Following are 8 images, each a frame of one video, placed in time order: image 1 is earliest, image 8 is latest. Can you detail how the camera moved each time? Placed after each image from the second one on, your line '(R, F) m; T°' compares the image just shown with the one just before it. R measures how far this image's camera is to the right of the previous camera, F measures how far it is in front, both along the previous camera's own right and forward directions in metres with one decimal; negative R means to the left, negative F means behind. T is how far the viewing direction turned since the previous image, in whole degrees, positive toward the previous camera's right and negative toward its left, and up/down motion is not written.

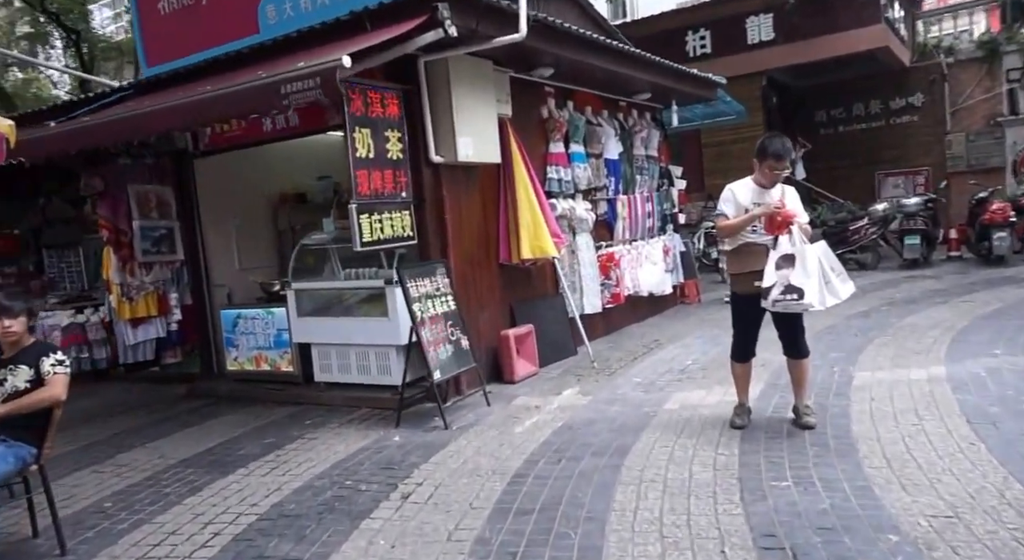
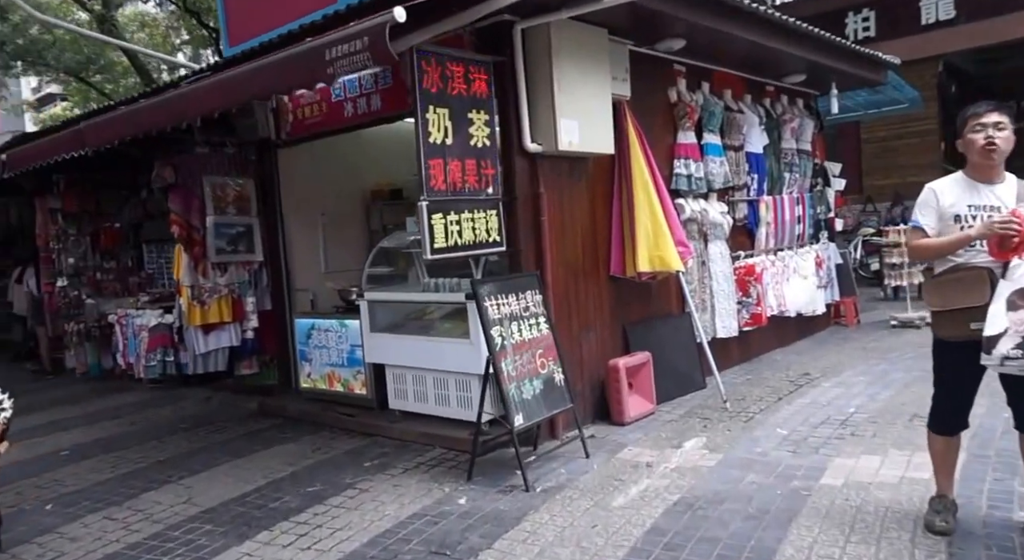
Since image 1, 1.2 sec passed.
(+0.1, +1.2) m; -9°
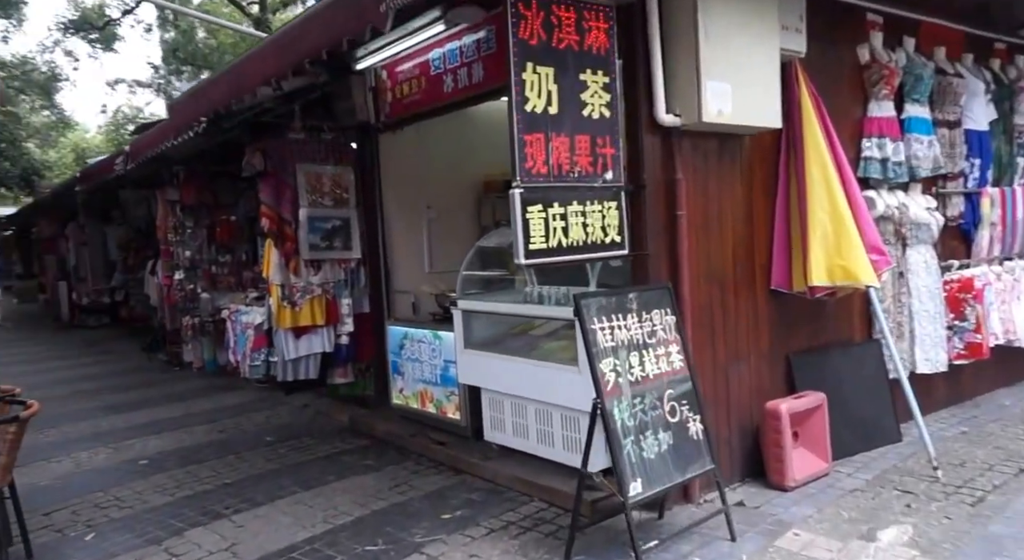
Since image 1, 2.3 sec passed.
(+0.1, +1.1) m; -11°
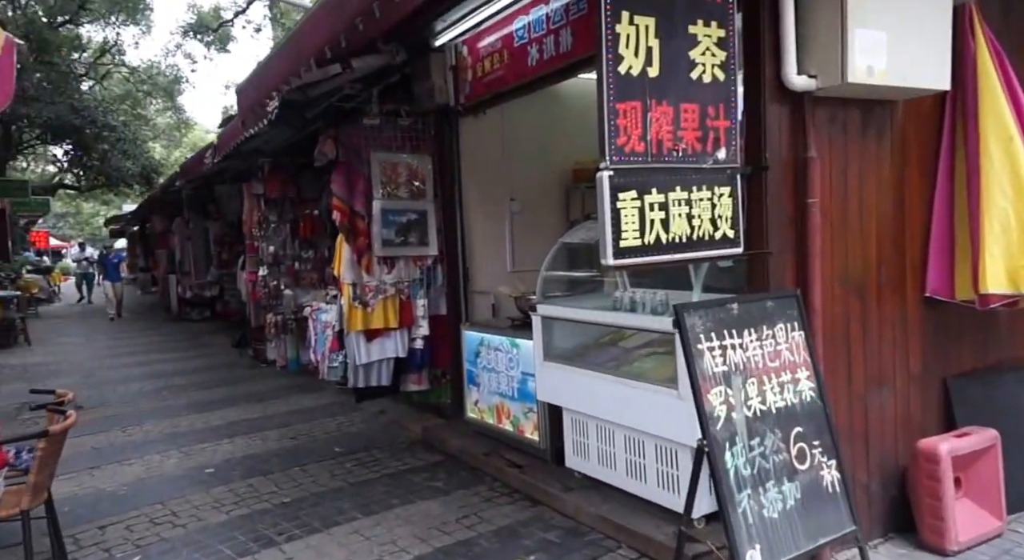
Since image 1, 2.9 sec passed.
(+0.1, +0.7) m; -7°
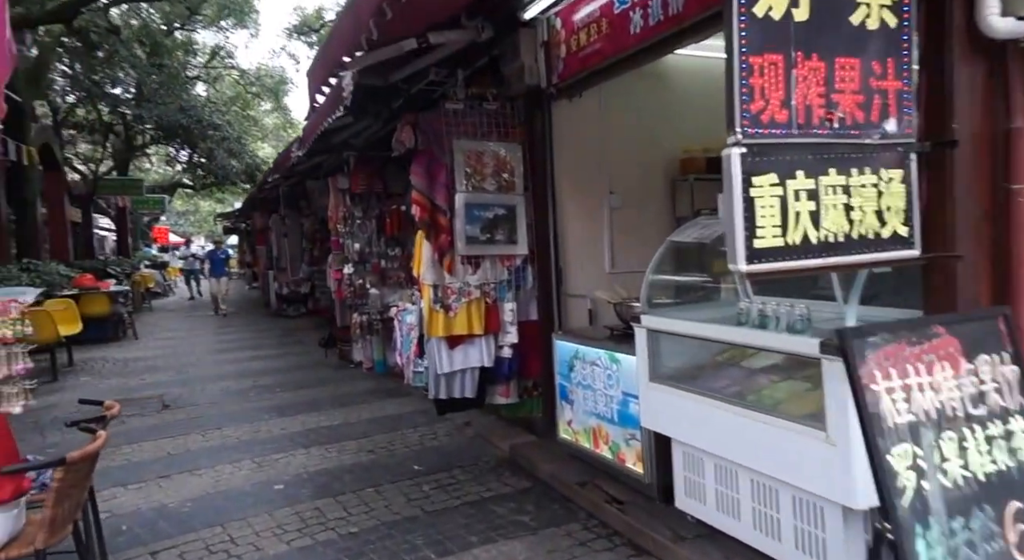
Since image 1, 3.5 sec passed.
(0.0, +0.6) m; -7°
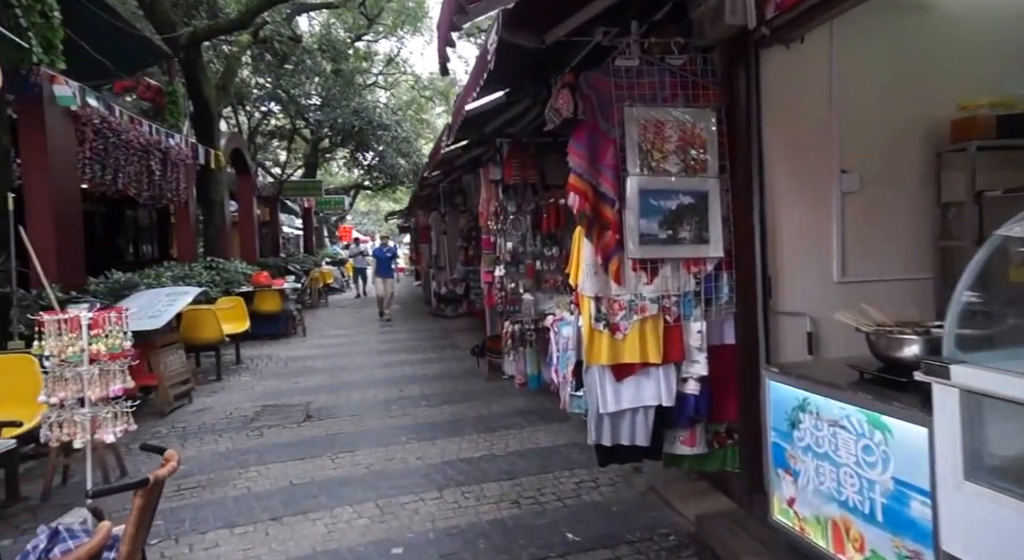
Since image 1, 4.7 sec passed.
(-0.1, +1.2) m; -12°
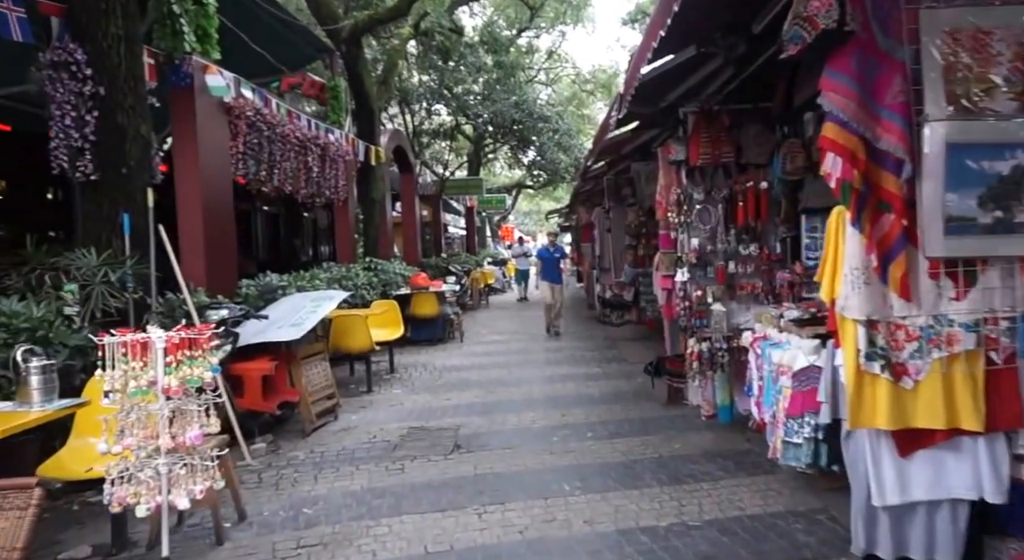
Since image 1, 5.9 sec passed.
(-0.2, +1.3) m; -12°
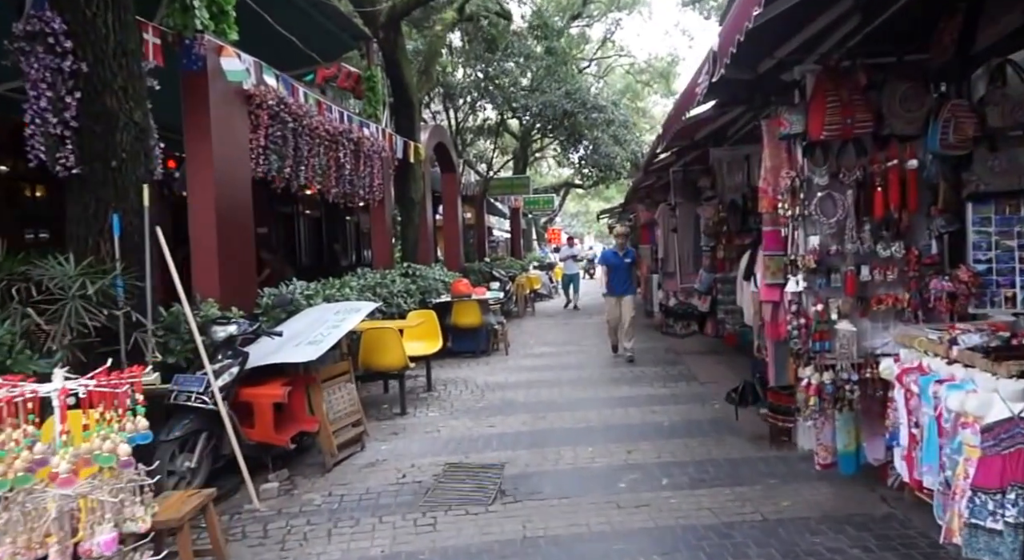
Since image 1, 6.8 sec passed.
(-0.1, +1.1) m; -3°
